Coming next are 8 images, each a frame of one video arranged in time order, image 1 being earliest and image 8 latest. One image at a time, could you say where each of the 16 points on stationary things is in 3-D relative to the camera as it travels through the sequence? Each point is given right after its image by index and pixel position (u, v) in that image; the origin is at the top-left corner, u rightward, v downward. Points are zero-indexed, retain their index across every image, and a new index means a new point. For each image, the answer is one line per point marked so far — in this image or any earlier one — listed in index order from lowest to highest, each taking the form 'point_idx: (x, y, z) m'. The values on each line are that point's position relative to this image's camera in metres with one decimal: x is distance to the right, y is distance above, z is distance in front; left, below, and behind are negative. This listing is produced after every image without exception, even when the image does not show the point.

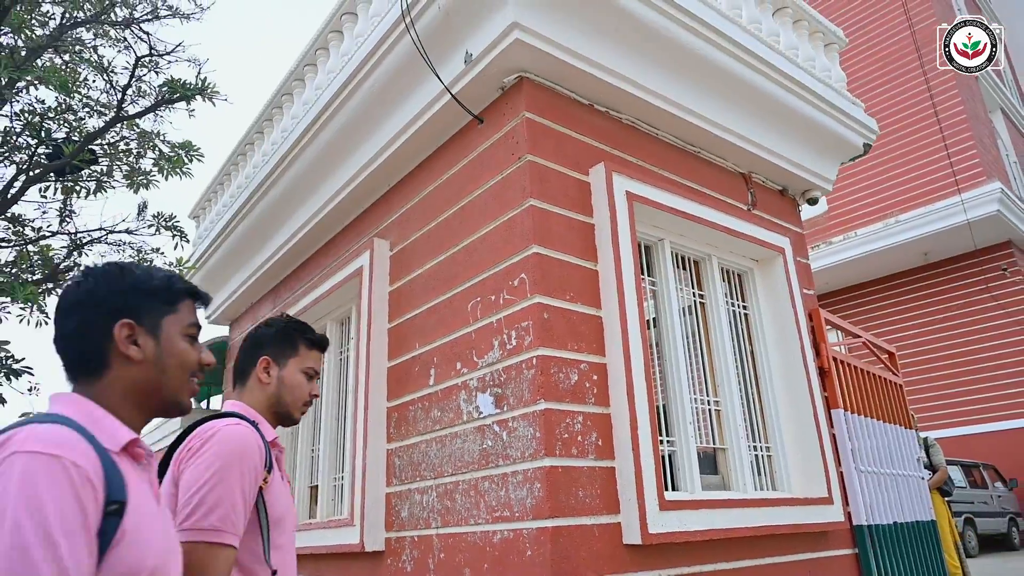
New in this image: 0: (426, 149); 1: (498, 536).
0: (-0.4, +0.6, +3.2) m
1: (0.0, -0.9, +2.4) m
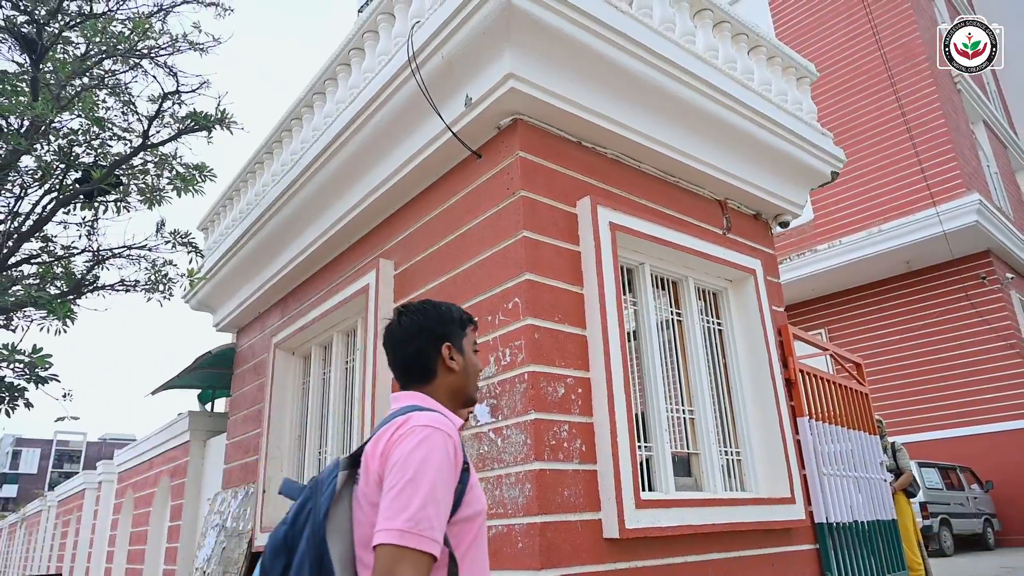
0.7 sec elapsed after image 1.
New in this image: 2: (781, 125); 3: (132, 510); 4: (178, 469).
0: (-0.4, +0.6, +3.5) m
1: (-0.1, -0.9, +2.7) m
2: (+1.5, +0.9, +3.9) m
3: (-4.4, -2.6, +8.0) m
4: (-3.1, -1.7, +6.5) m
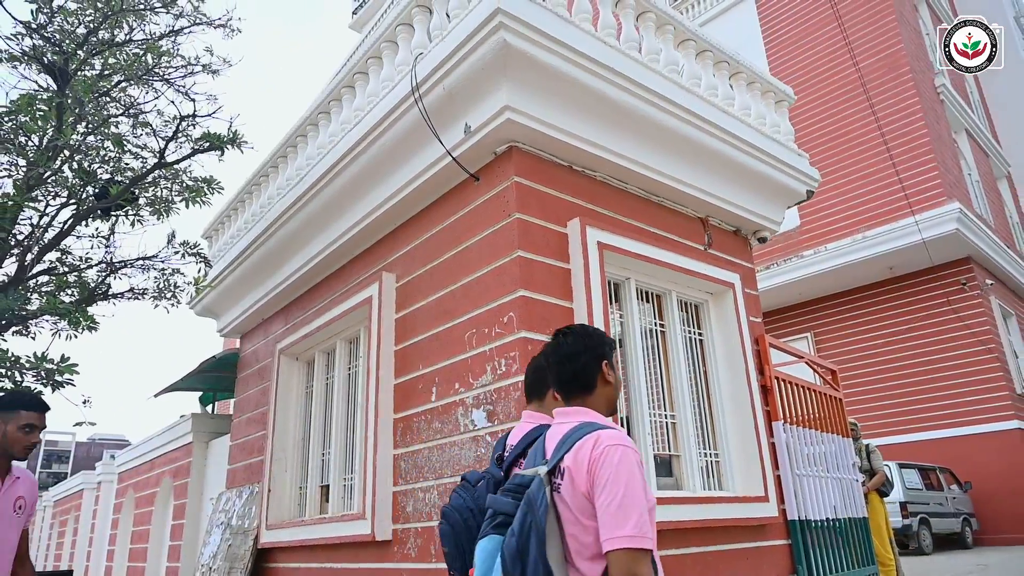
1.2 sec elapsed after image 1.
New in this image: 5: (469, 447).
0: (-0.5, +0.5, +3.7) m
1: (-0.1, -1.0, +2.9) m
2: (+1.5, +0.8, +4.2) m
3: (-4.5, -2.6, +8.2) m
4: (-3.2, -1.8, +6.7) m
5: (-0.2, -0.7, +3.2) m
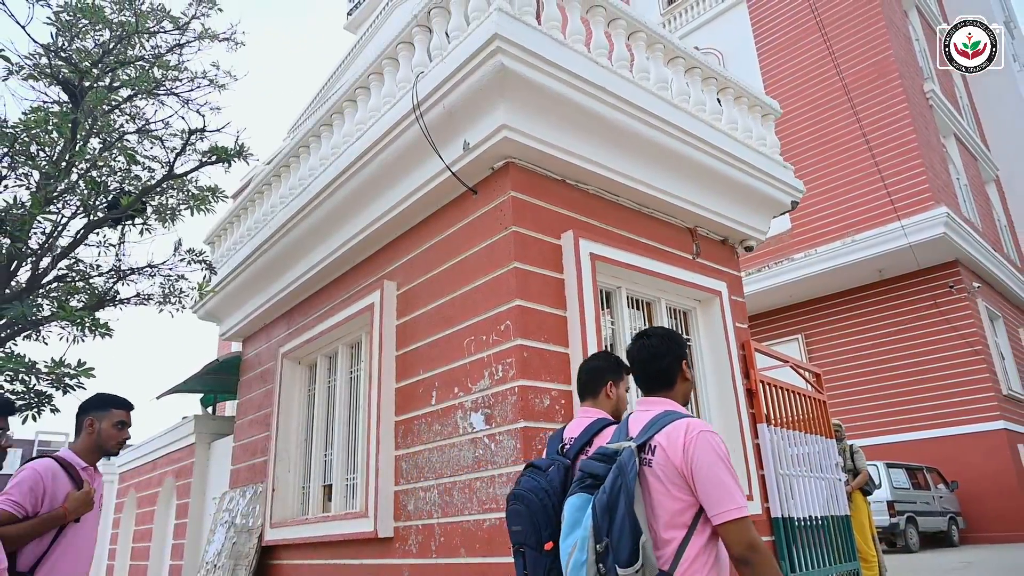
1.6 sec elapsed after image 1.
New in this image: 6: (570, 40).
0: (-0.5, +0.4, +3.9) m
1: (-0.1, -1.1, +3.1) m
2: (+1.5, +0.8, +4.3) m
3: (-4.5, -2.7, +8.3) m
4: (-3.3, -1.8, +6.9) m
5: (-0.2, -0.8, +3.3) m
6: (+0.3, +1.3, +3.6) m
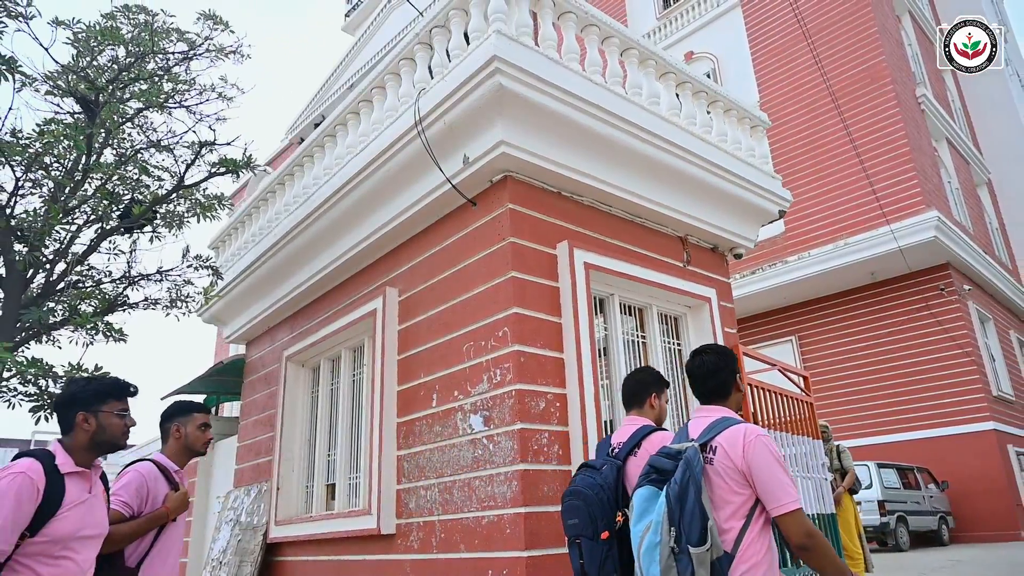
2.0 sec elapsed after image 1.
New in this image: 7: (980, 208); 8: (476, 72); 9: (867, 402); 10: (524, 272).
0: (-0.5, +0.4, +4.1) m
1: (-0.1, -1.1, +3.3) m
2: (+1.4, +0.8, +4.5) m
3: (-4.6, -2.7, +8.5) m
4: (-3.3, -1.8, +7.0) m
5: (-0.2, -0.8, +3.5) m
6: (+0.3, +1.3, +3.8) m
7: (+10.5, +1.8, +15.6) m
8: (-0.2, +1.1, +3.4) m
9: (+5.6, -1.8, +11.0) m
10: (+0.1, +0.1, +3.5) m
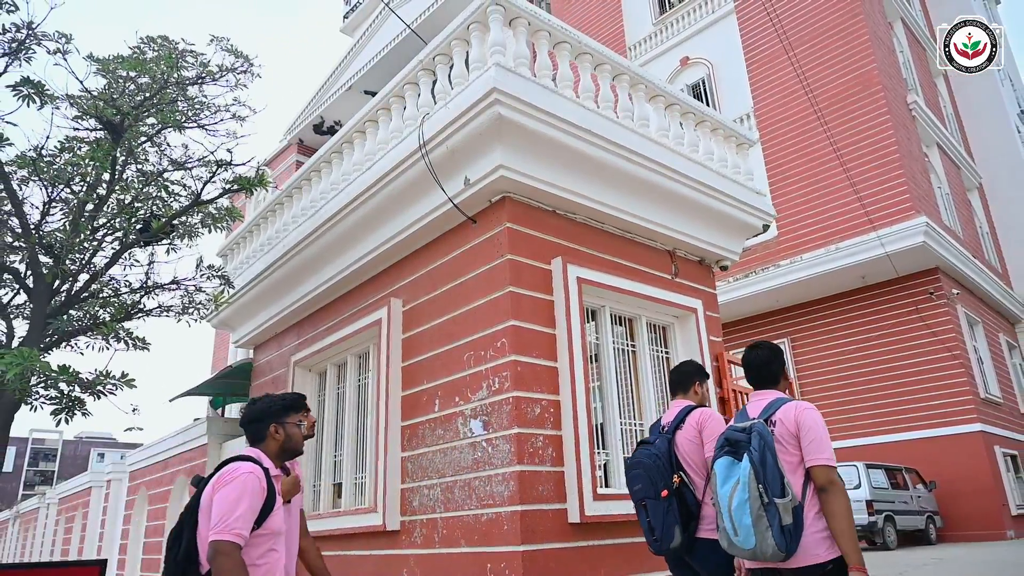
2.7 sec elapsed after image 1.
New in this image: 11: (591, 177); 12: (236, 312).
0: (-0.5, +0.3, +4.3) m
1: (-0.1, -1.2, +3.5) m
2: (+1.4, +0.7, +4.8) m
3: (-4.6, -2.7, +8.7) m
4: (-3.3, -1.9, +7.3) m
5: (-0.2, -0.9, +3.8) m
6: (+0.3, +1.2, +4.0) m
7: (+10.5, +1.7, +15.9) m
8: (-0.2, +1.0, +3.6) m
9: (+5.6, -1.9, +11.3) m
10: (+0.1, 0.0, +3.7) m
11: (+0.5, +0.7, +4.1) m
12: (-2.5, -0.2, +6.3) m
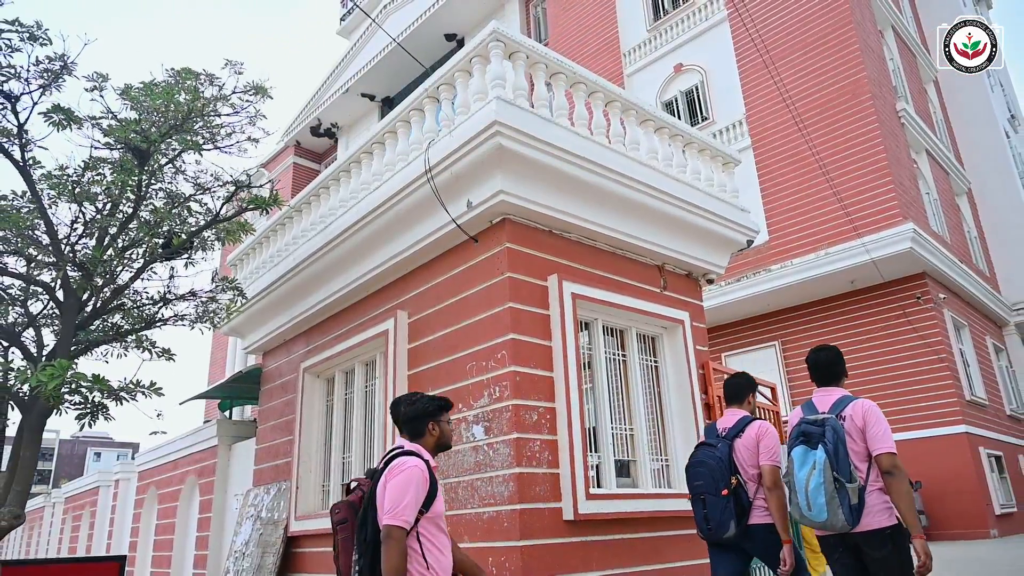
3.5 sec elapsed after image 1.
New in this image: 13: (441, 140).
0: (-0.5, +0.2, +4.6) m
1: (-0.1, -1.3, +3.8) m
2: (+1.4, +0.6, +5.1) m
3: (-4.7, -2.8, +9.0) m
4: (-3.4, -2.0, +7.6) m
5: (-0.3, -1.0, +4.1) m
6: (+0.3, +1.1, +4.3) m
7: (+10.4, +1.6, +16.2) m
8: (-0.2, +0.9, +4.0) m
9: (+5.5, -2.0, +11.6) m
10: (0.0, -0.1, +4.1) m
11: (+0.5, +0.6, +4.4) m
12: (-2.5, -0.3, +6.6) m
13: (-0.4, +0.9, +4.3) m
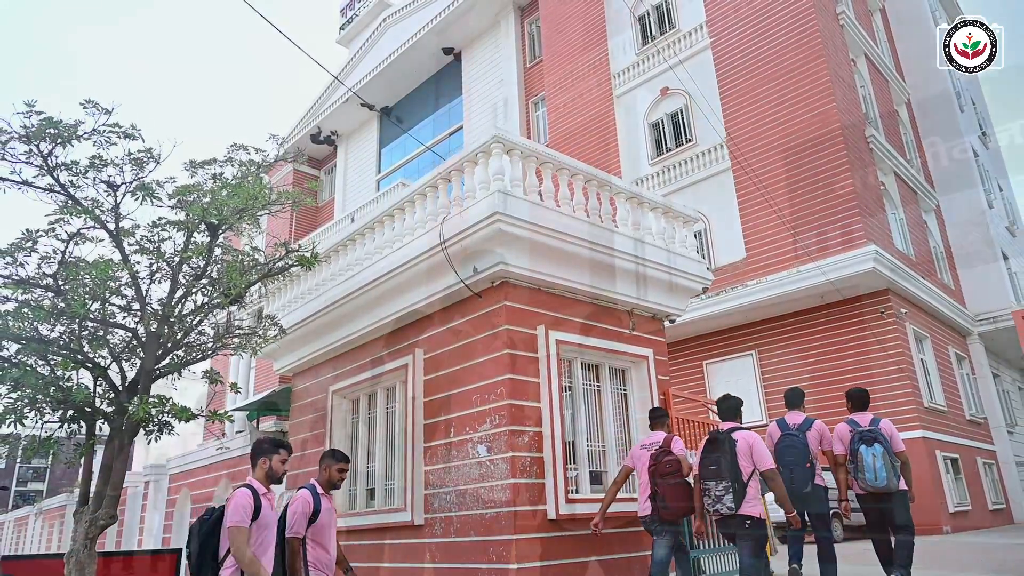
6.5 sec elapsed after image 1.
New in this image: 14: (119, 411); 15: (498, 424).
0: (-0.5, -0.1, +5.7) m
1: (-0.2, -1.6, +5.0) m
2: (+1.4, +0.2, +6.2) m
3: (-4.8, -3.2, +10.1) m
4: (-3.4, -2.3, +8.7) m
5: (-0.3, -1.3, +5.2) m
6: (+0.3, +0.7, +5.5) m
7: (+10.3, +1.2, +17.5) m
8: (-0.2, +0.5, +5.1) m
9: (+5.4, -2.4, +12.8) m
10: (0.0, -0.5, +5.2) m
11: (+0.4, +0.2, +5.5) m
12: (-2.6, -0.6, +7.6) m
13: (-0.5, +0.6, +5.4) m
14: (-3.2, -1.0, +5.6) m
15: (-0.1, -1.0, +5.0) m
